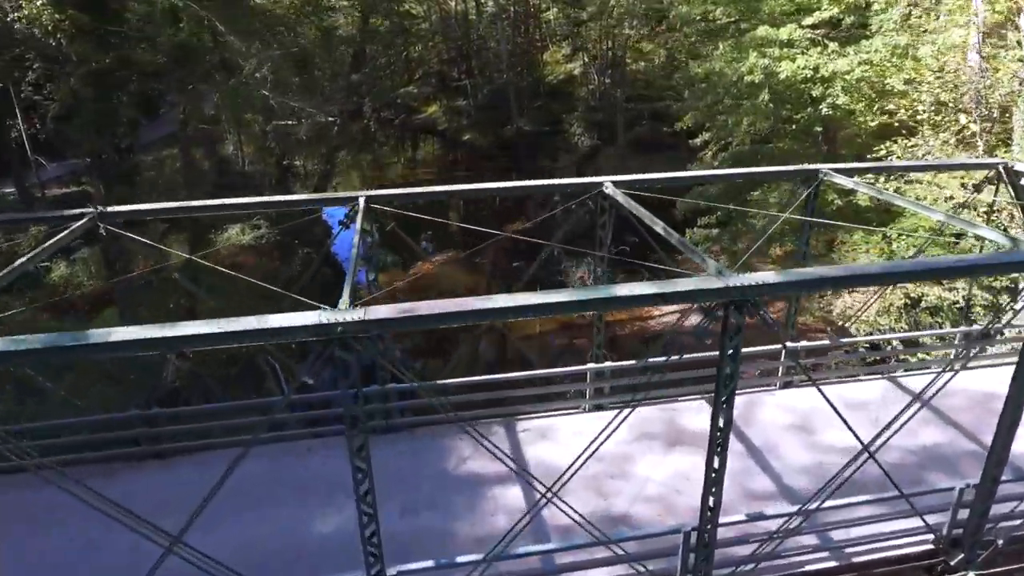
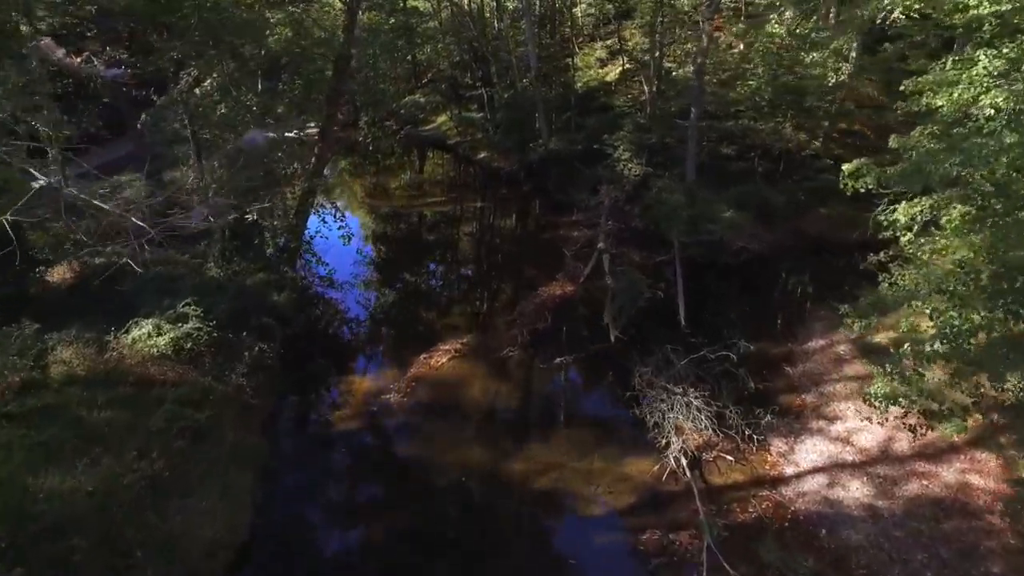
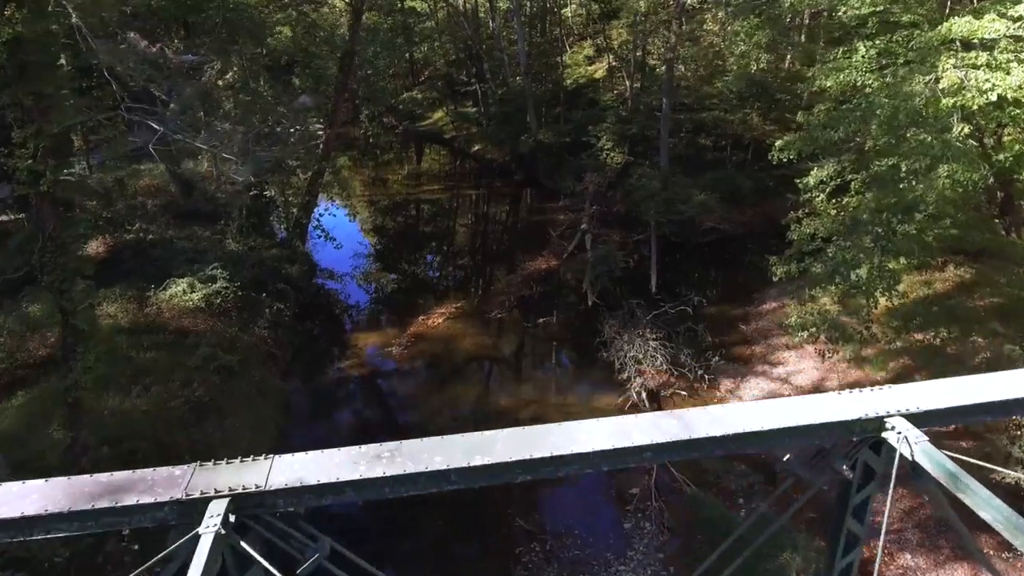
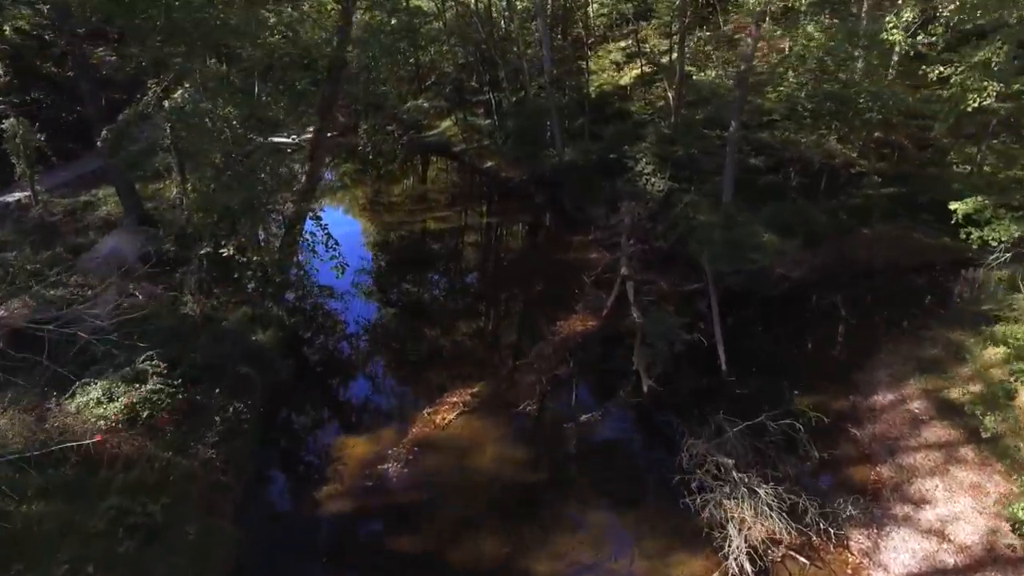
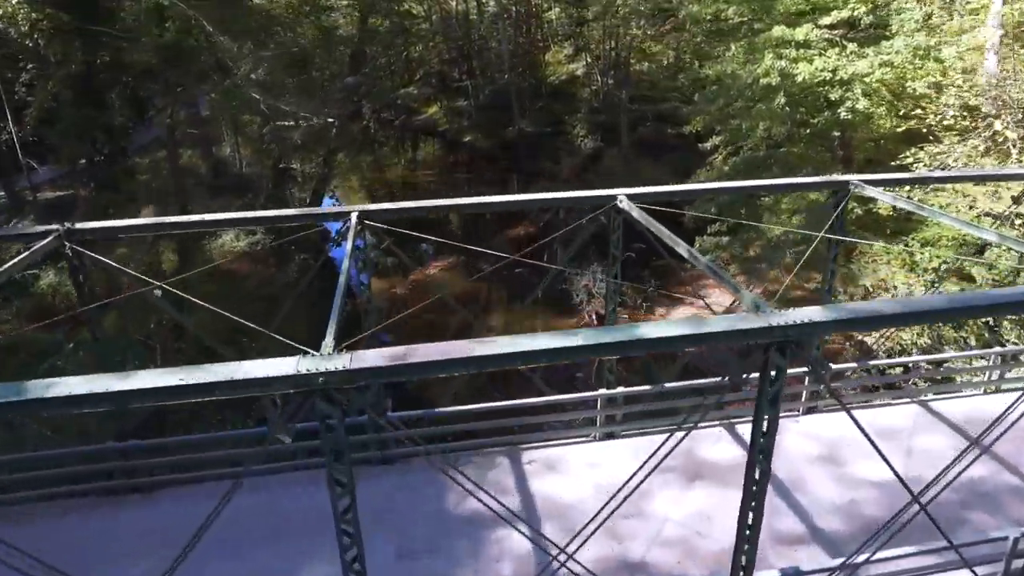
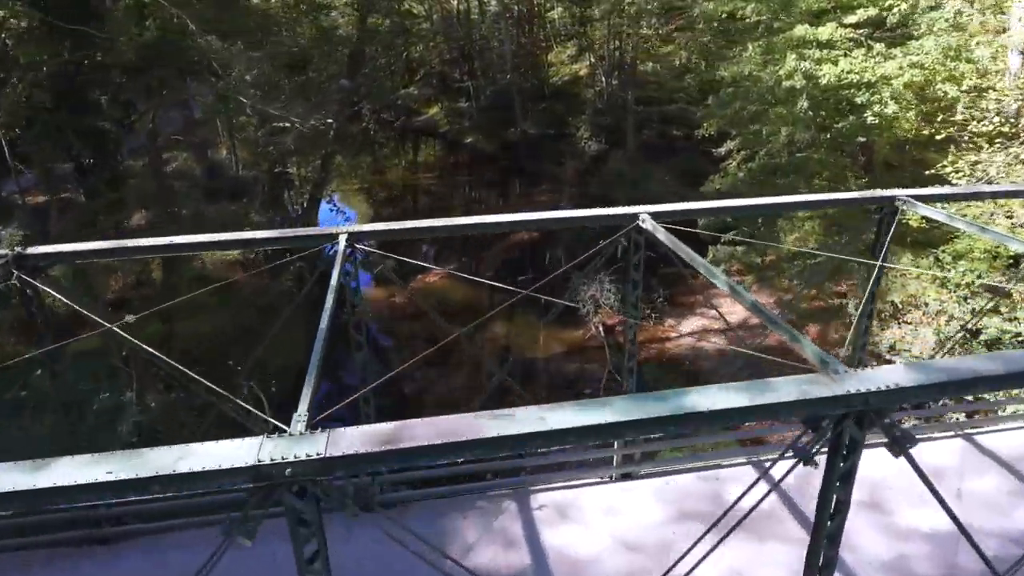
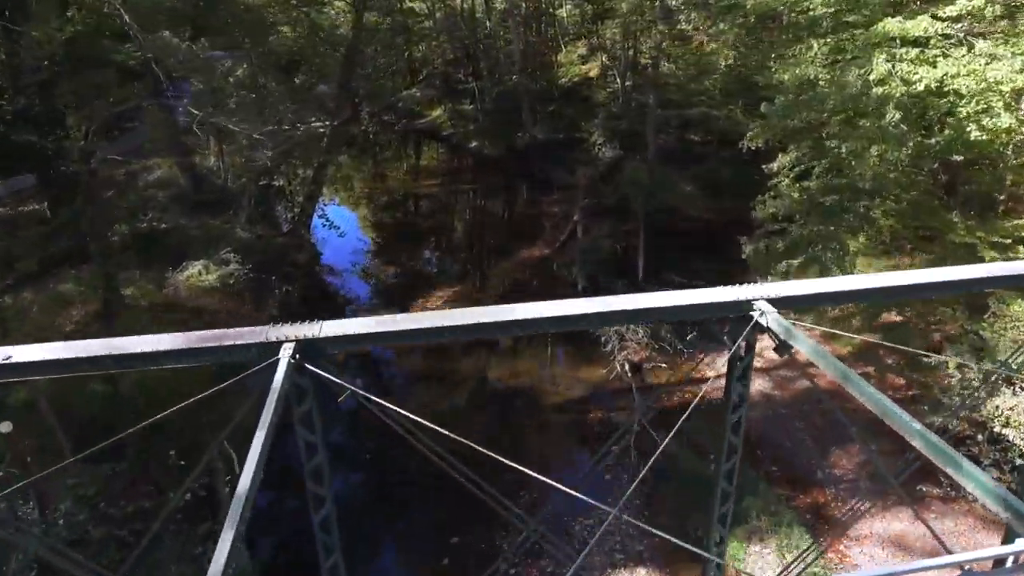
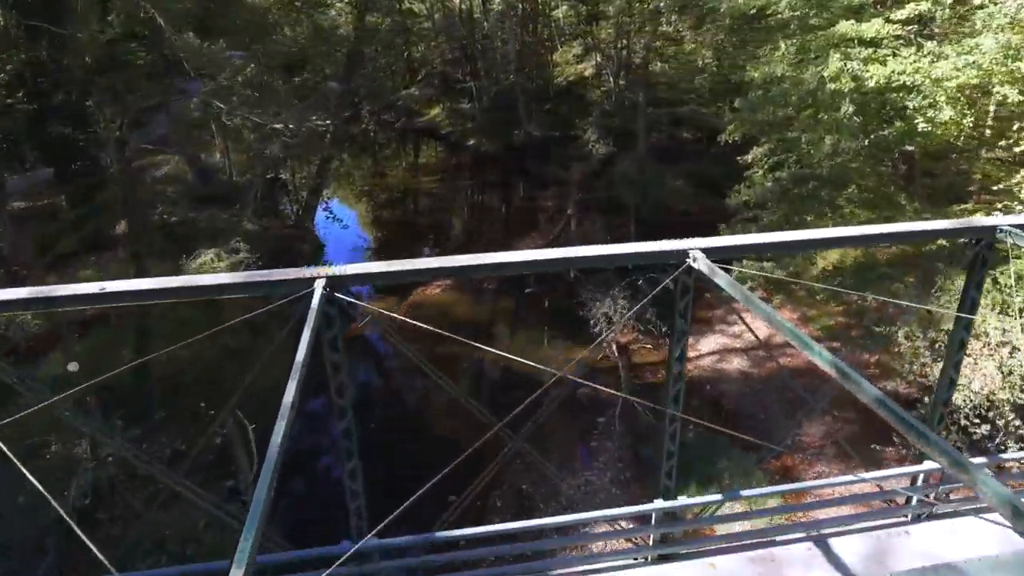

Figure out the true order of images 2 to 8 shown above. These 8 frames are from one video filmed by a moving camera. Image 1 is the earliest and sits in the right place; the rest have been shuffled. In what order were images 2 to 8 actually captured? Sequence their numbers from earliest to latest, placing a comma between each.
5, 6, 8, 7, 3, 2, 4
